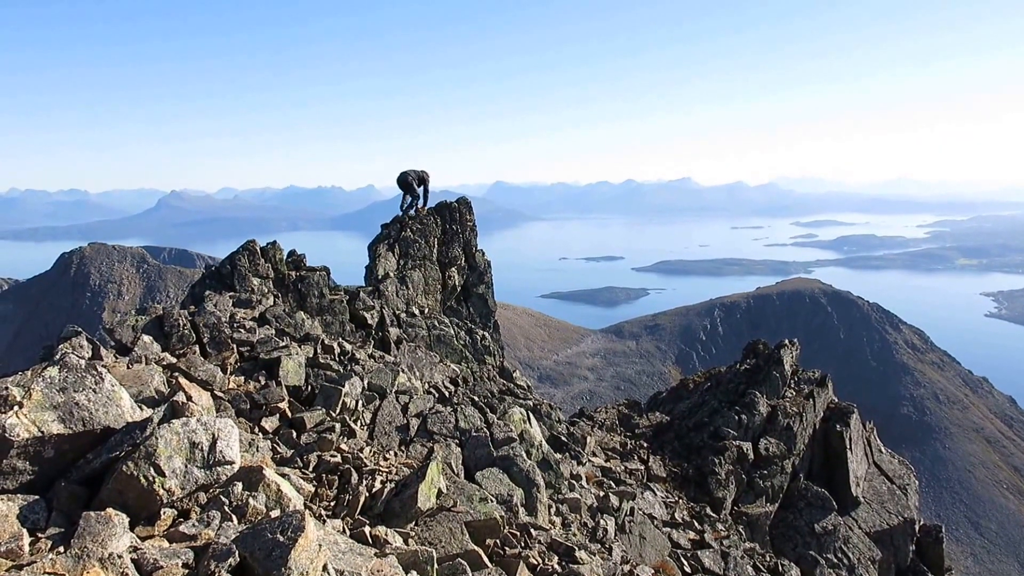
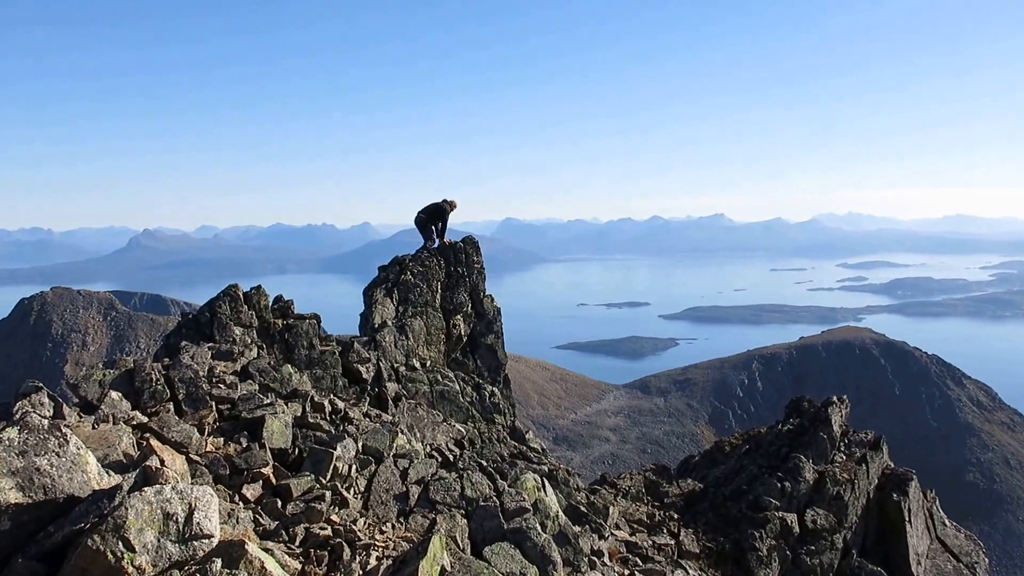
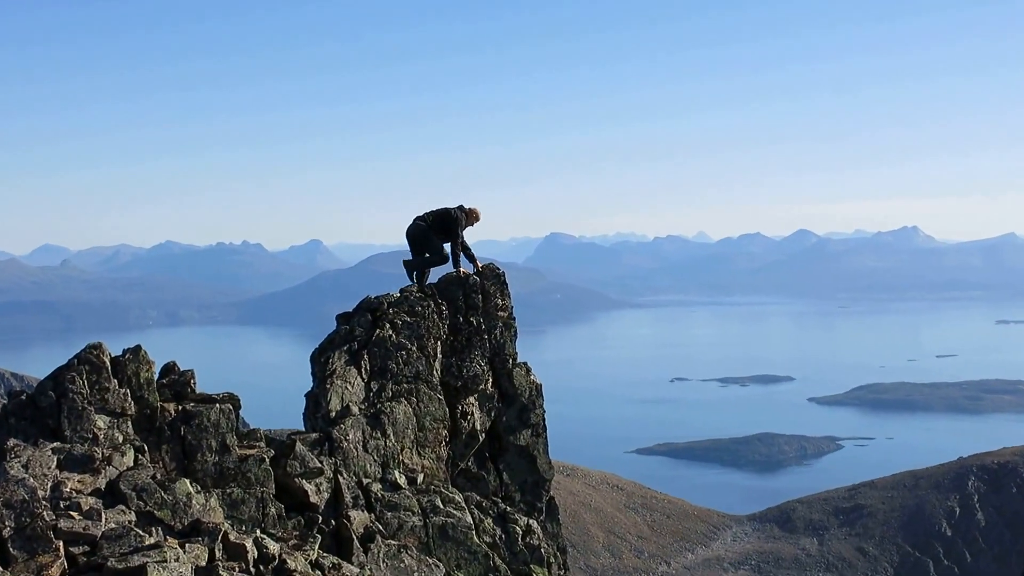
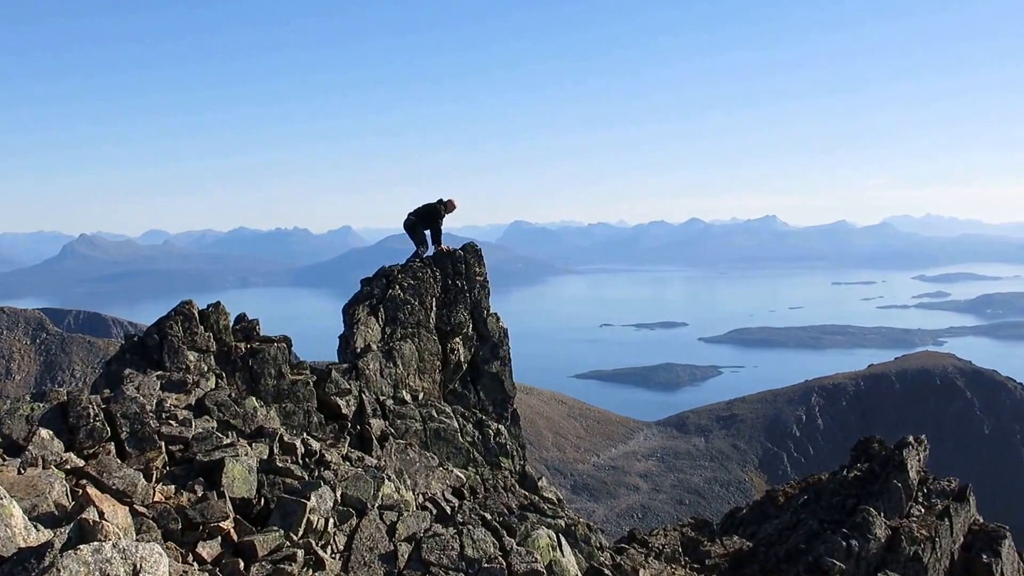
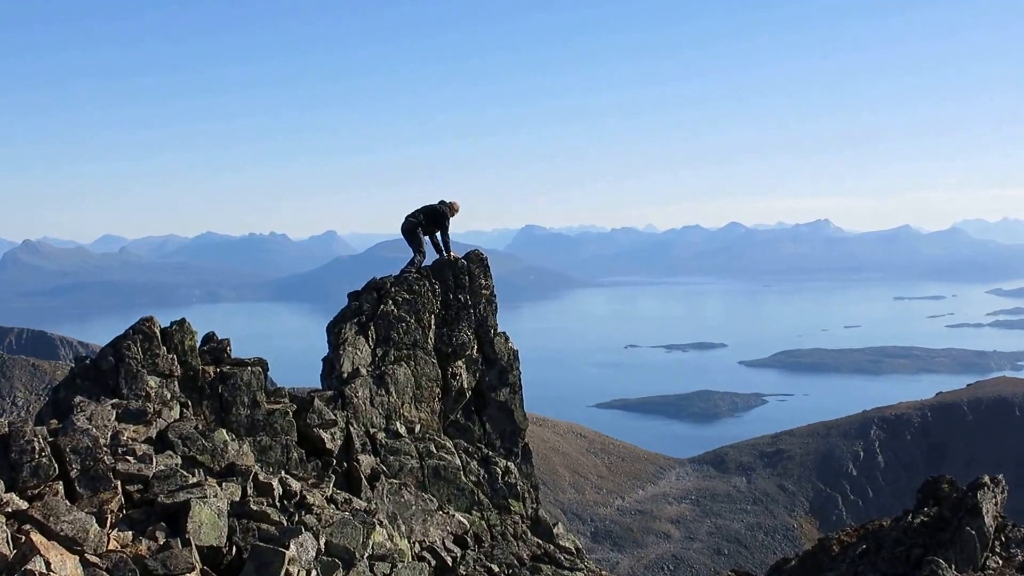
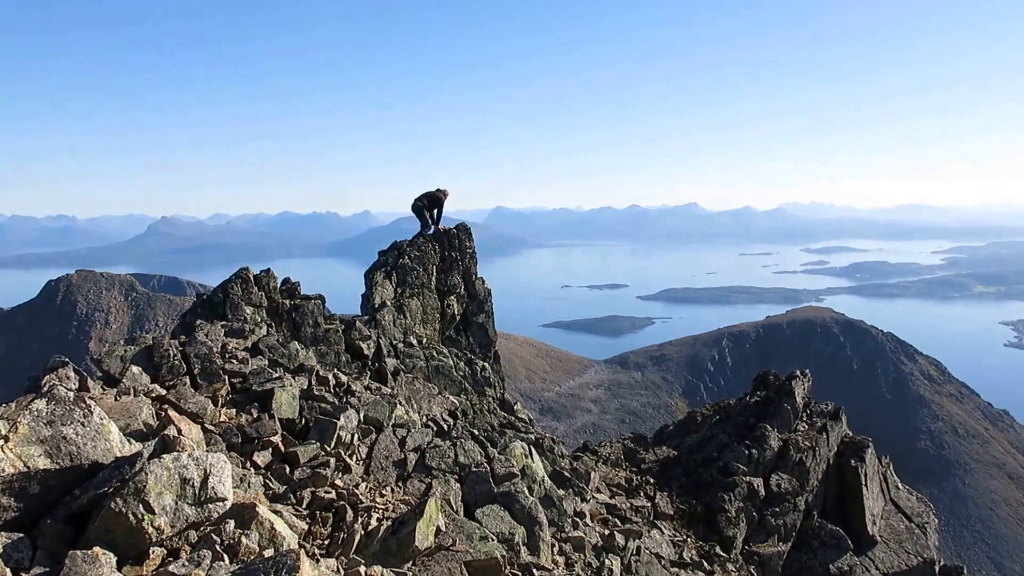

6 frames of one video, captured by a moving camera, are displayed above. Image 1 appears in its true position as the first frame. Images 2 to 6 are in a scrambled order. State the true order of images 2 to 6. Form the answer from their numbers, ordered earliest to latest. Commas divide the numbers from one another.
6, 2, 4, 5, 3
